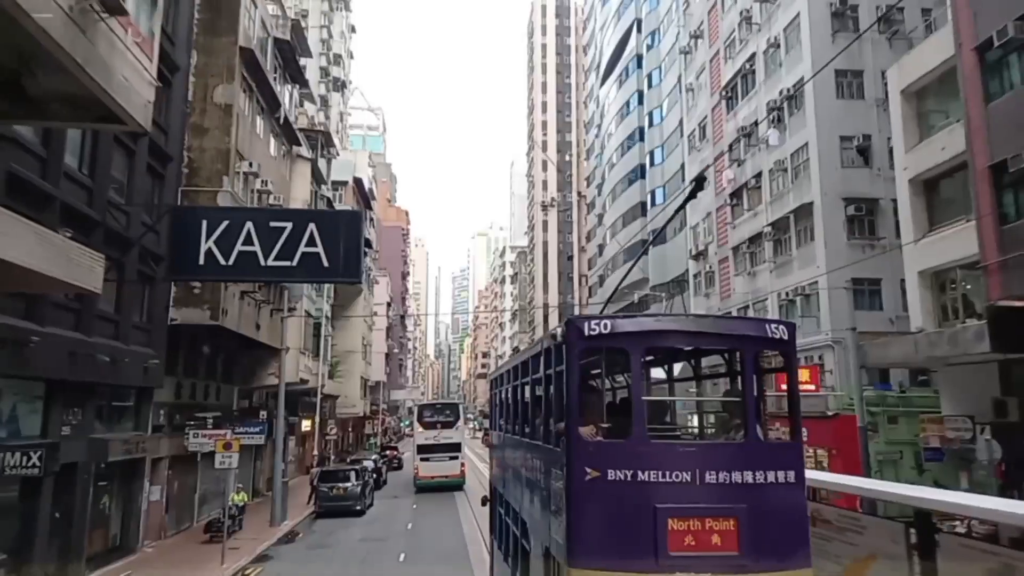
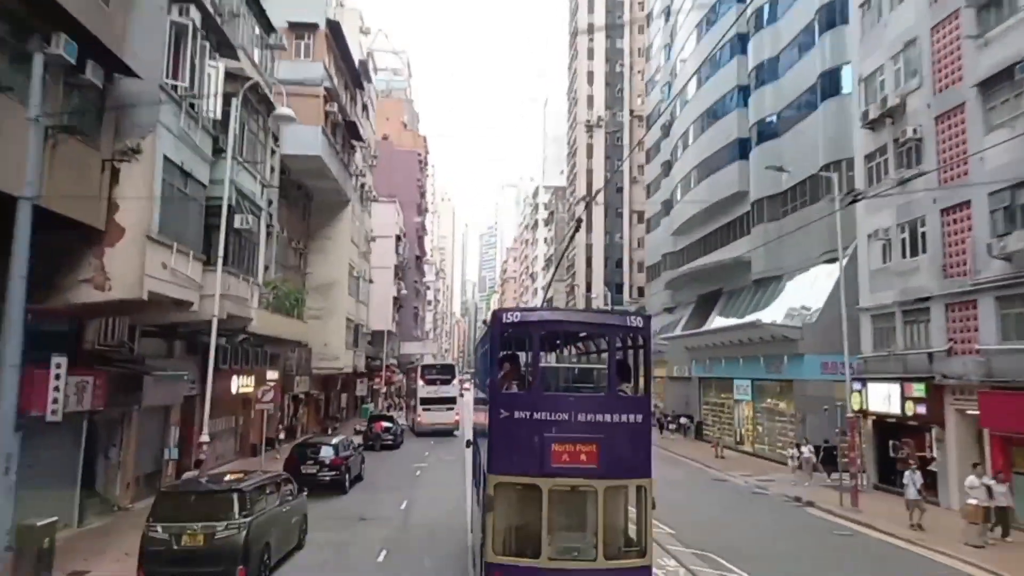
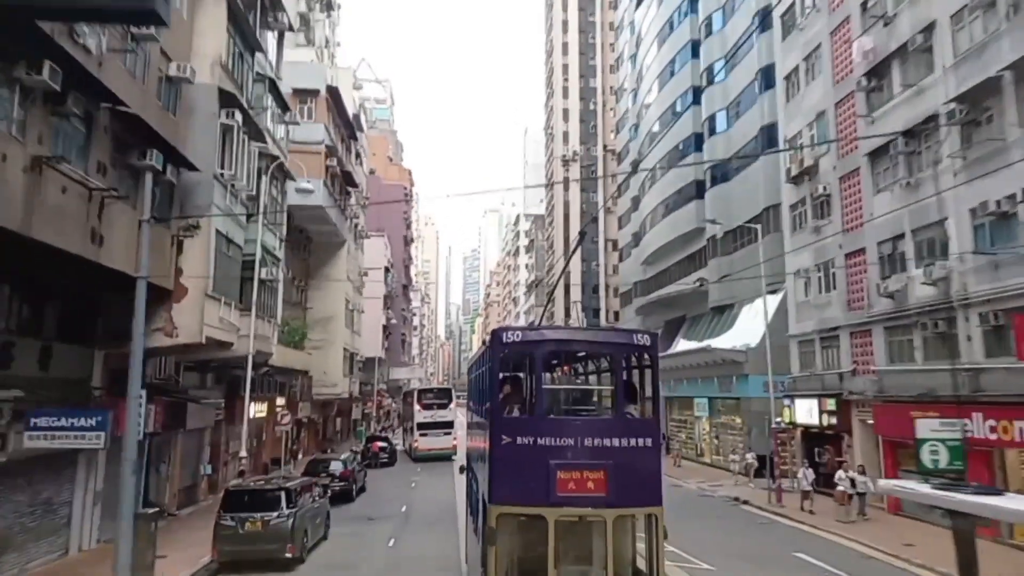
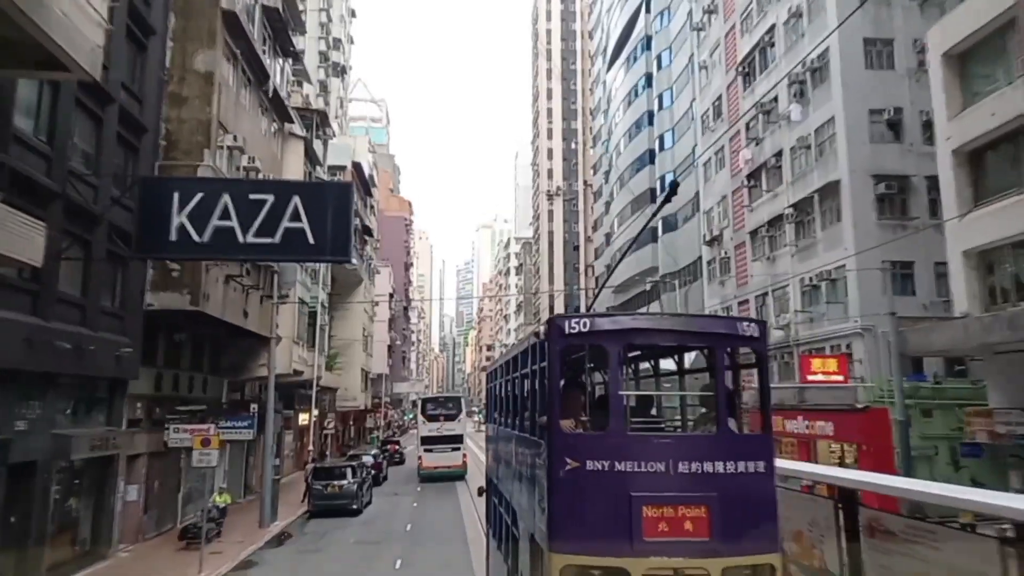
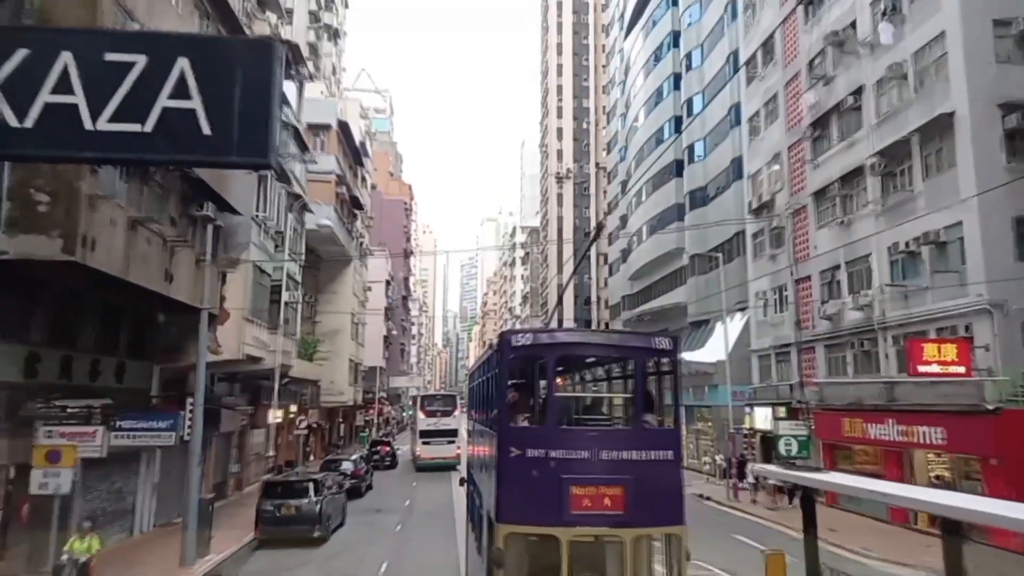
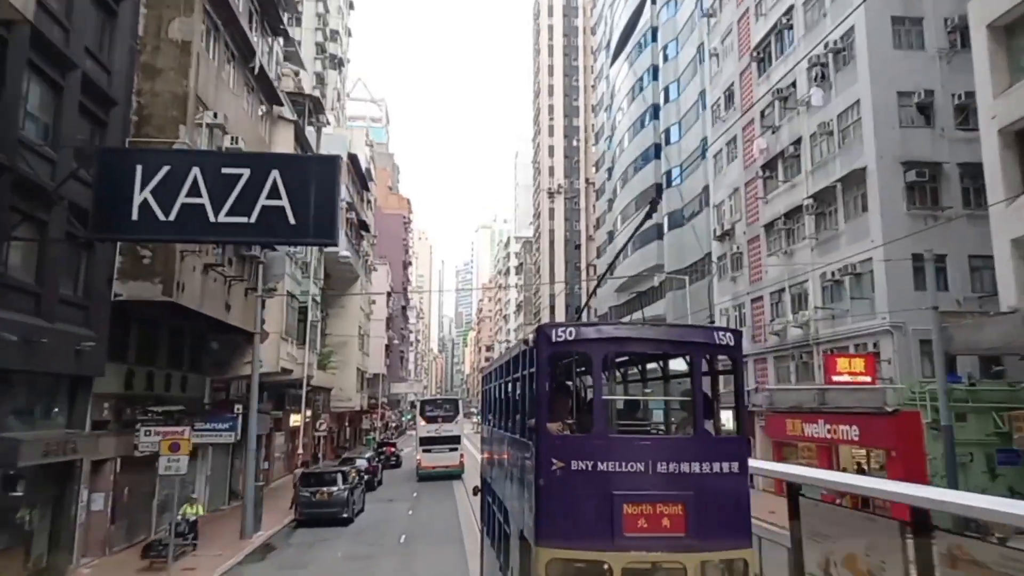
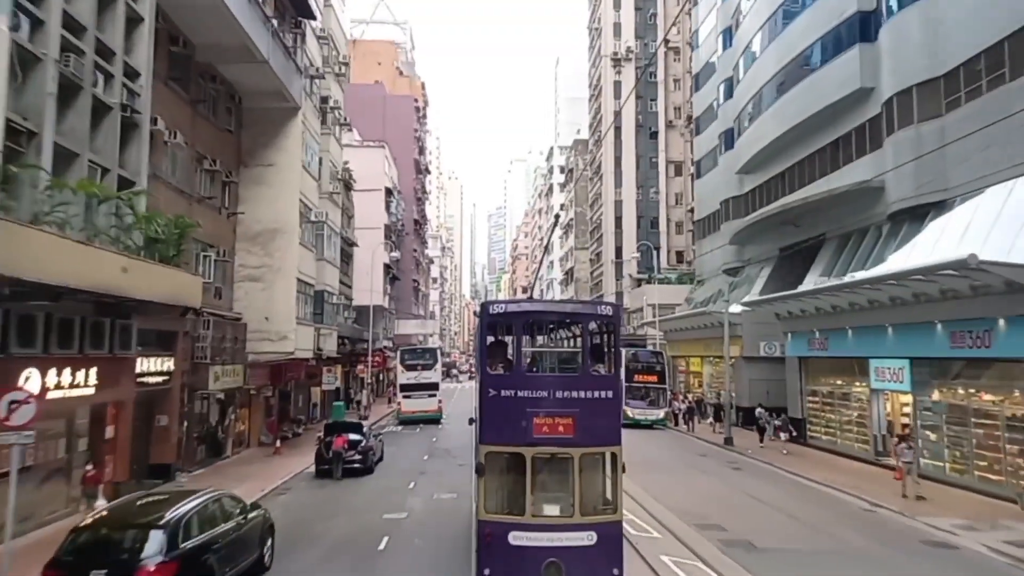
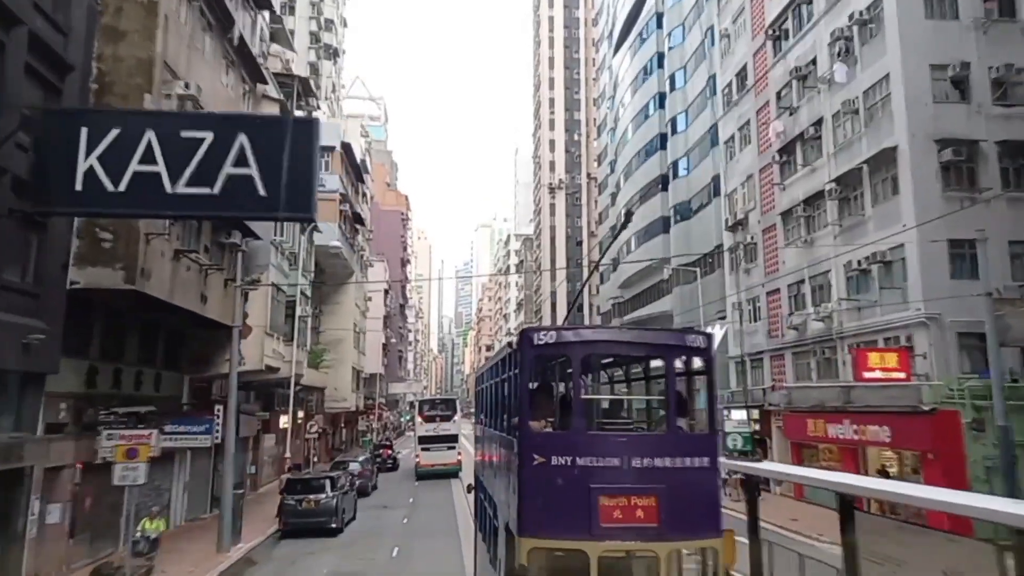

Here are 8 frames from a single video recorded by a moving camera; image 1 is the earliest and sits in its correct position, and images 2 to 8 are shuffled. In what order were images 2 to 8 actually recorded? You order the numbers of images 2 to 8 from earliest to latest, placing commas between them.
4, 6, 8, 5, 3, 2, 7
